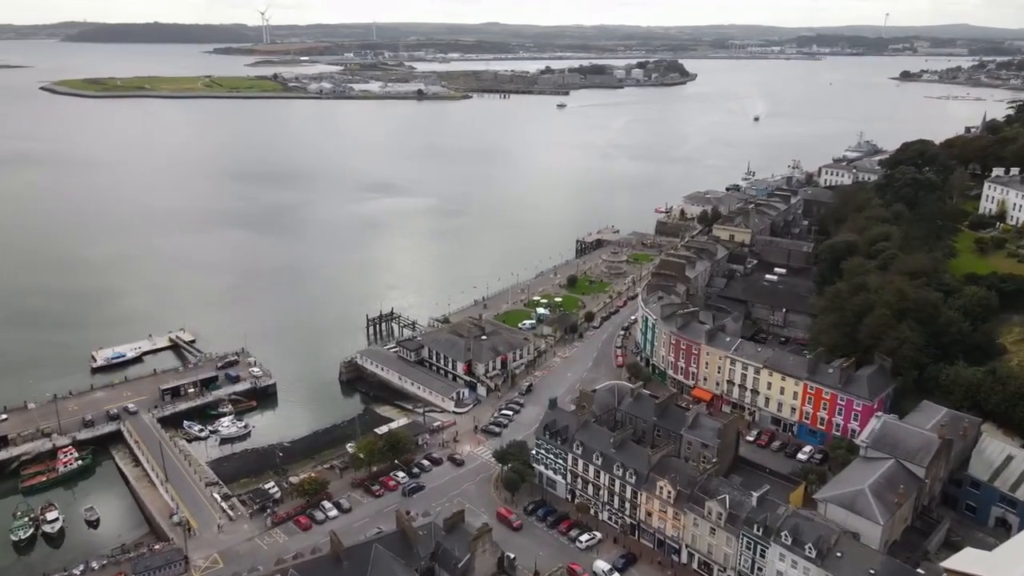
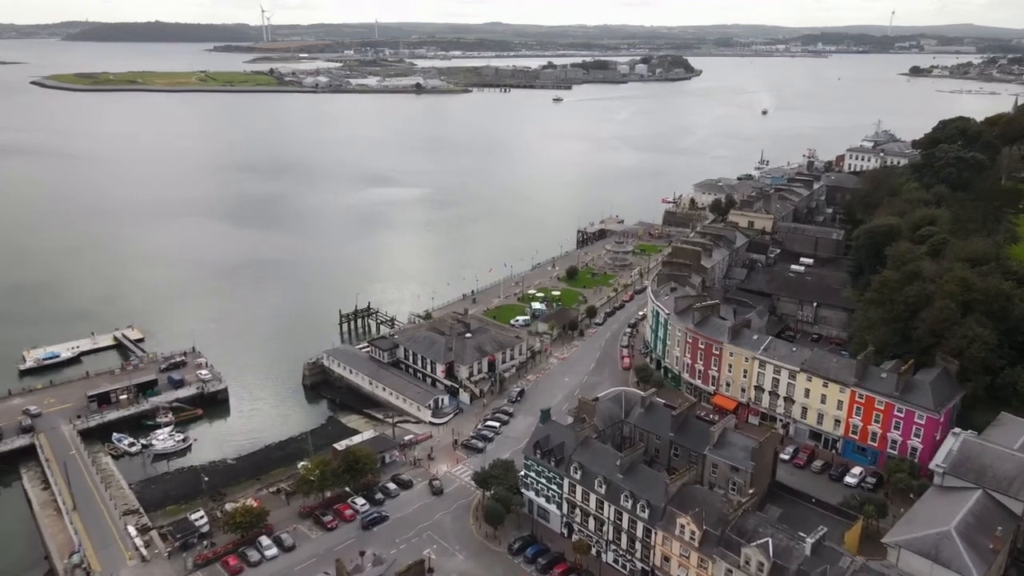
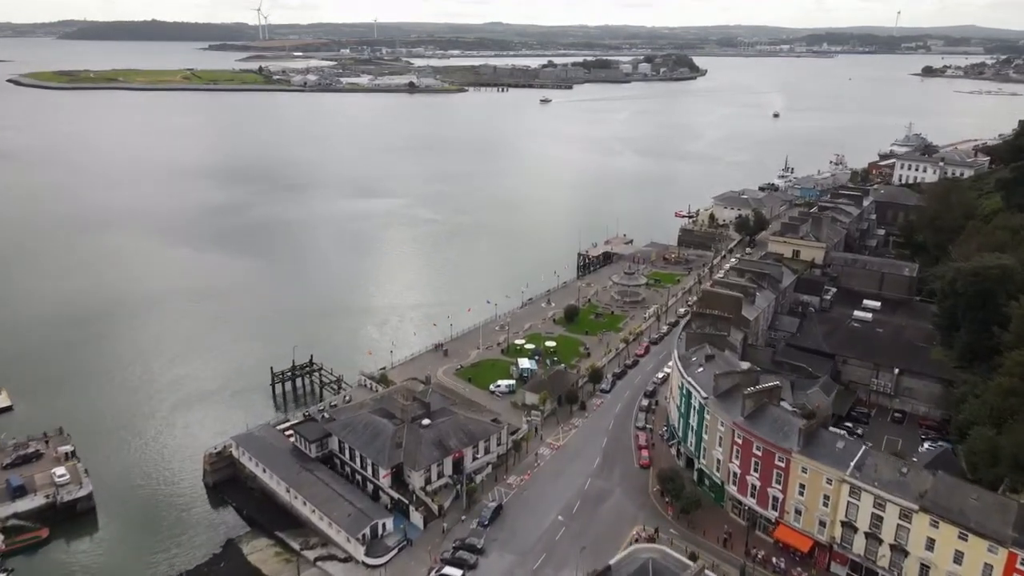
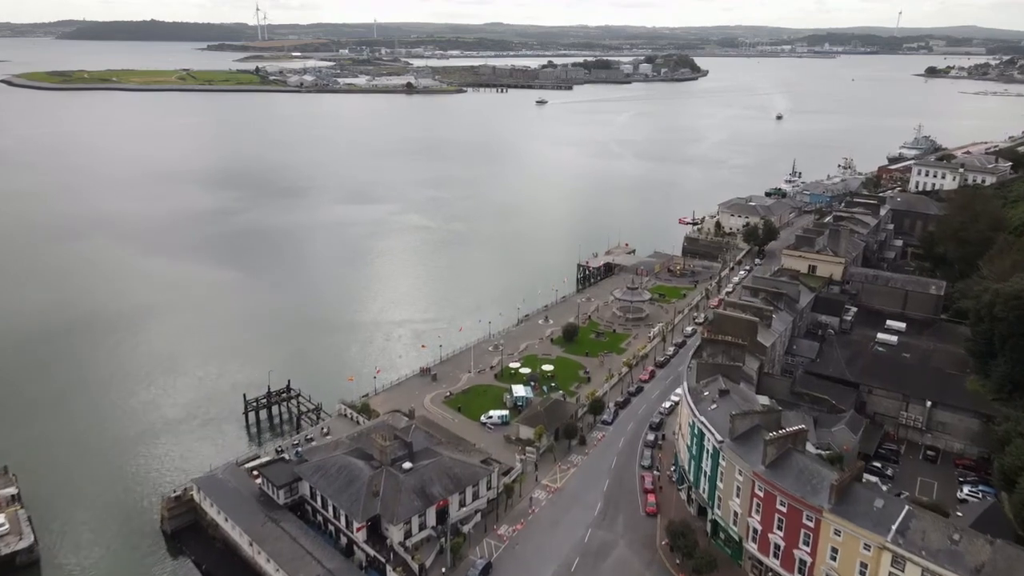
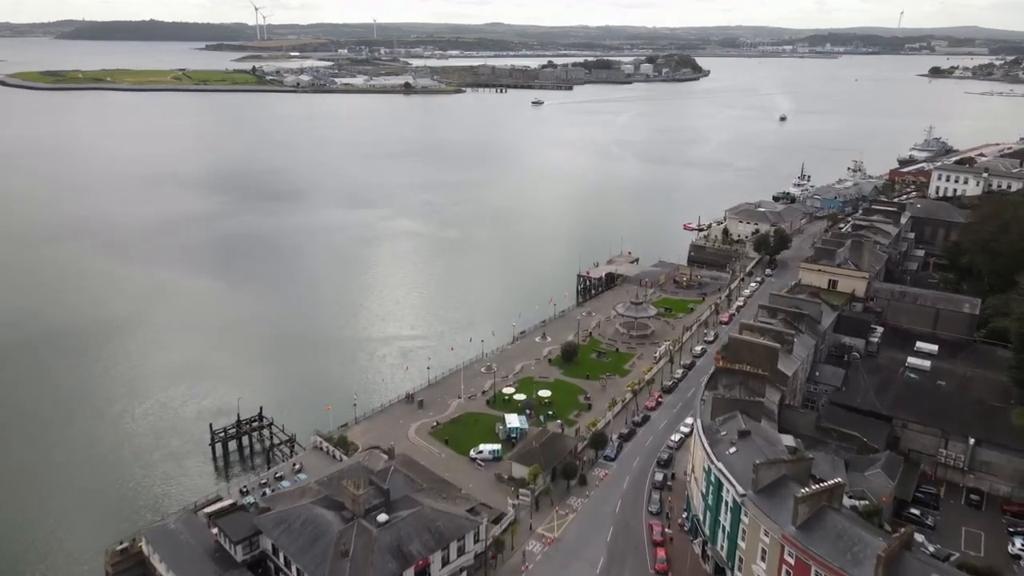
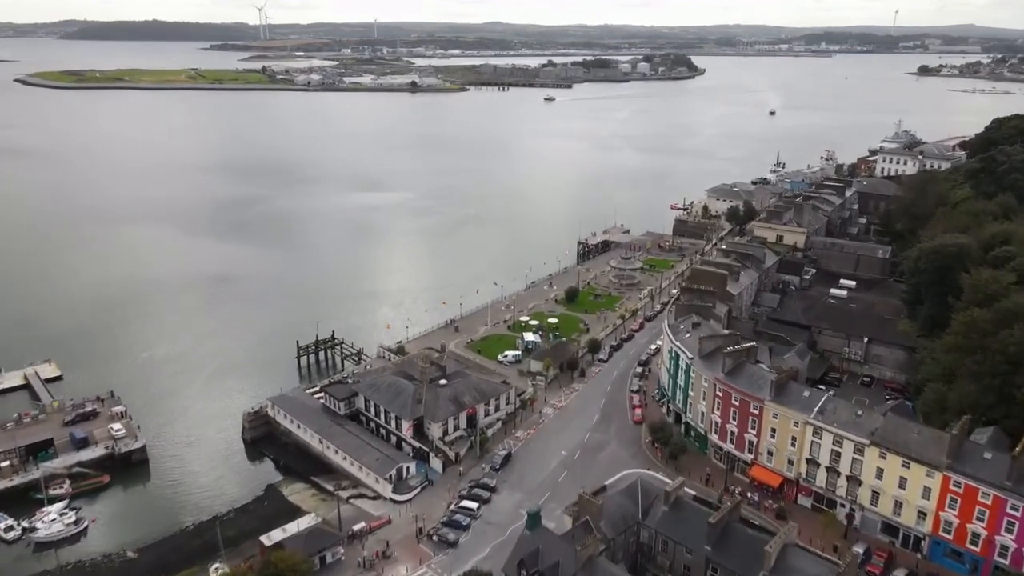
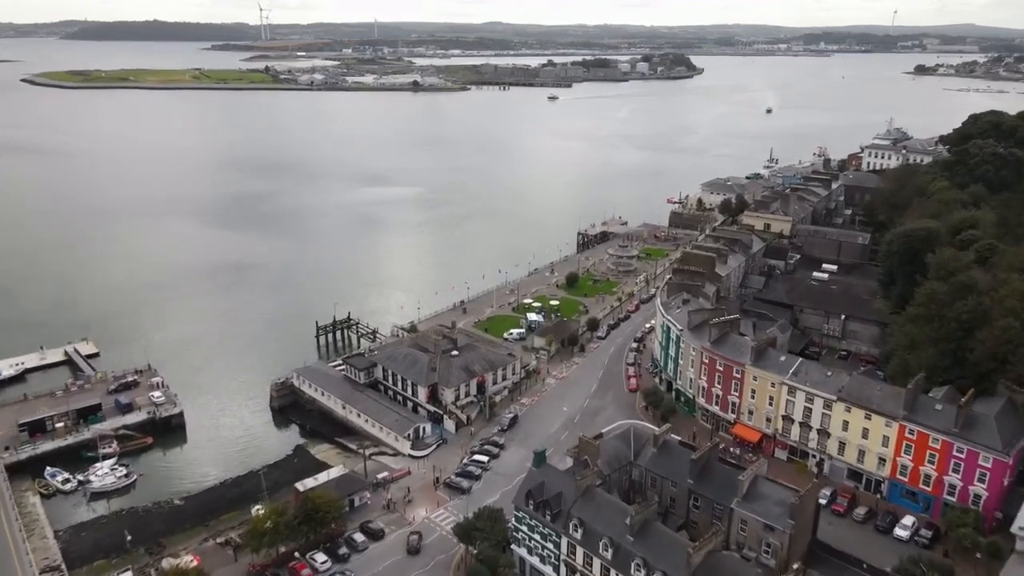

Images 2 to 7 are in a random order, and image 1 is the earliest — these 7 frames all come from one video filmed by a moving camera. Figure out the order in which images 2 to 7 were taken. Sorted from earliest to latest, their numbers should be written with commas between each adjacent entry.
2, 7, 6, 3, 4, 5
